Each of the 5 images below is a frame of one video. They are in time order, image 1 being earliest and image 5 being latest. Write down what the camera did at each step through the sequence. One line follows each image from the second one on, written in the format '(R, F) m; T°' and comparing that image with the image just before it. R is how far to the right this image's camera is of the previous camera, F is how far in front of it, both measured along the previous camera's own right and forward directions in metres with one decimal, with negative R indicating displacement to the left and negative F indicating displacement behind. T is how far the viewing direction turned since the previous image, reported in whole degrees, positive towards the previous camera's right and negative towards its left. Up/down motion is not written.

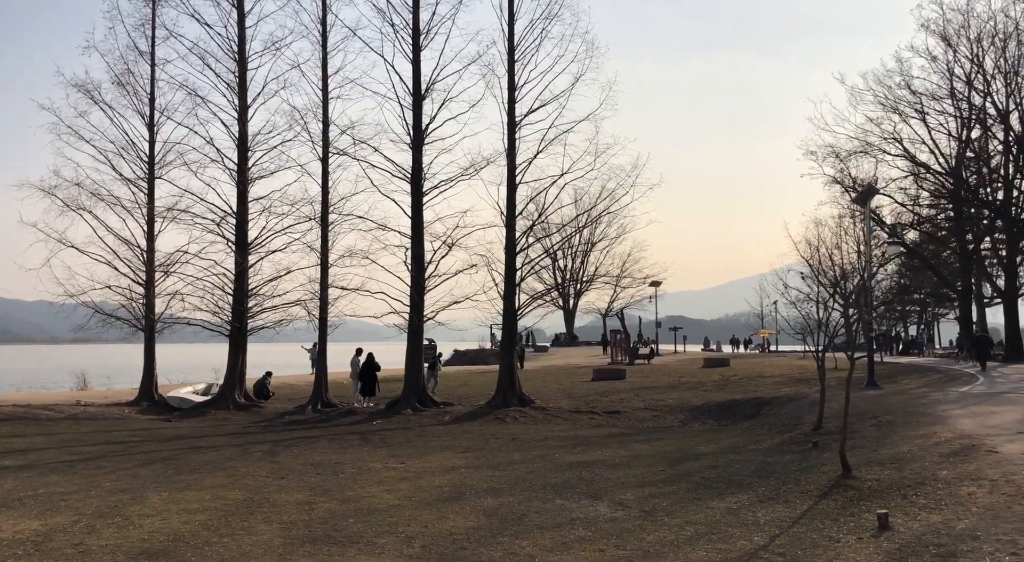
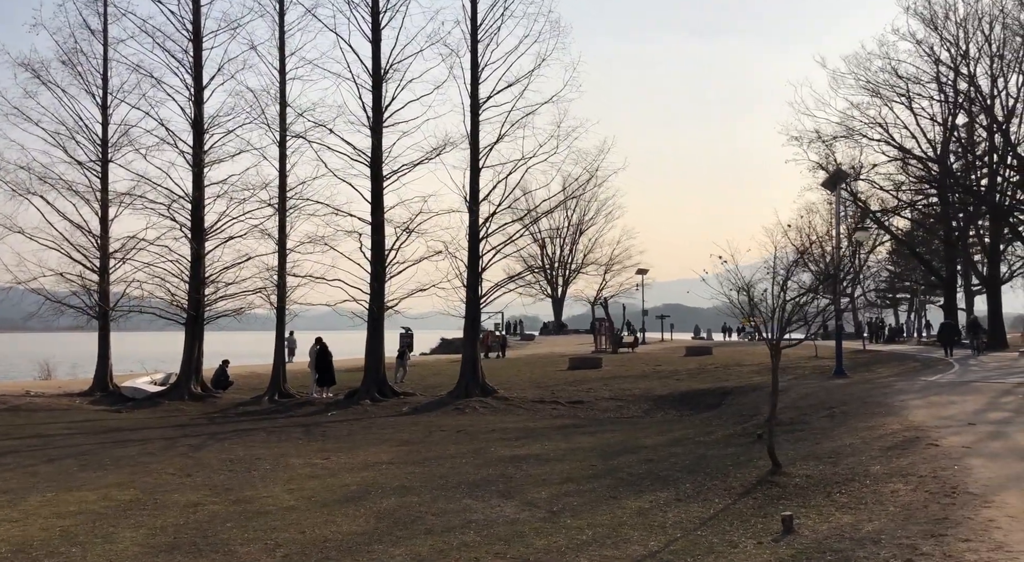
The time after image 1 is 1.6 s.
(+1.0, +0.6) m; 0°
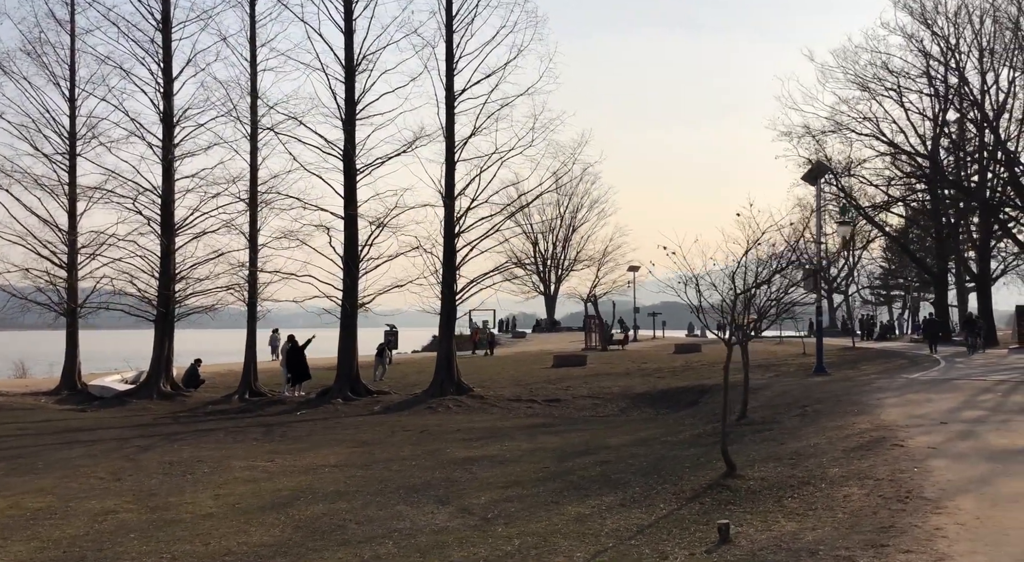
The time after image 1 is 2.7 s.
(+0.6, +0.5) m; 0°
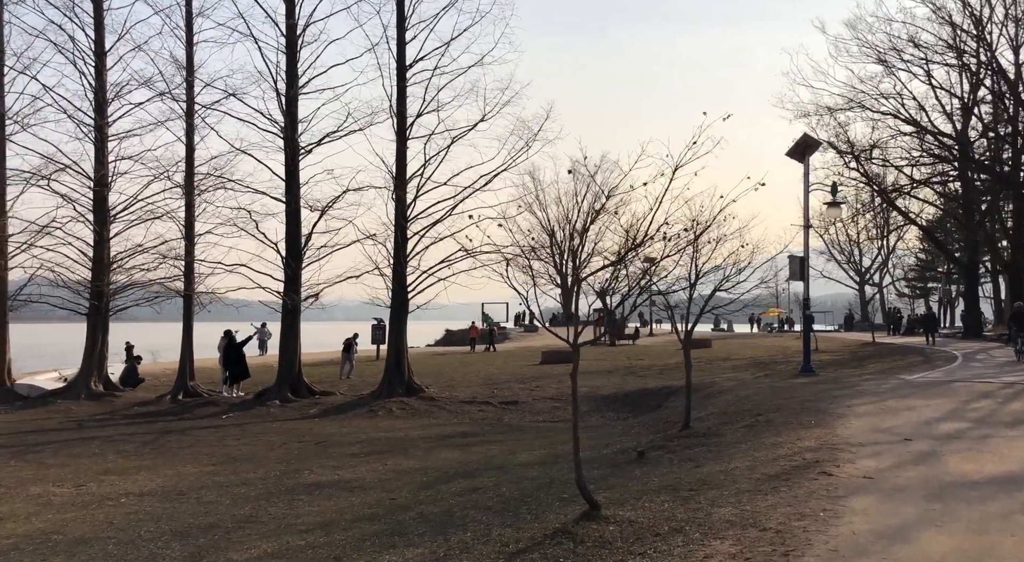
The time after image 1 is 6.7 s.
(+2.0, +2.3) m; -2°
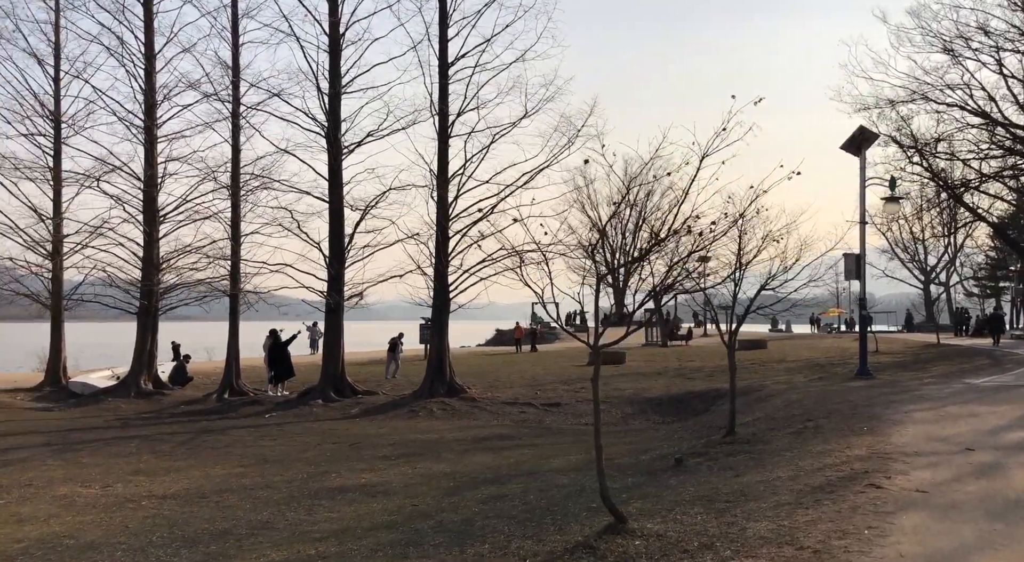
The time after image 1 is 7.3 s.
(+0.3, +0.4) m; -3°
